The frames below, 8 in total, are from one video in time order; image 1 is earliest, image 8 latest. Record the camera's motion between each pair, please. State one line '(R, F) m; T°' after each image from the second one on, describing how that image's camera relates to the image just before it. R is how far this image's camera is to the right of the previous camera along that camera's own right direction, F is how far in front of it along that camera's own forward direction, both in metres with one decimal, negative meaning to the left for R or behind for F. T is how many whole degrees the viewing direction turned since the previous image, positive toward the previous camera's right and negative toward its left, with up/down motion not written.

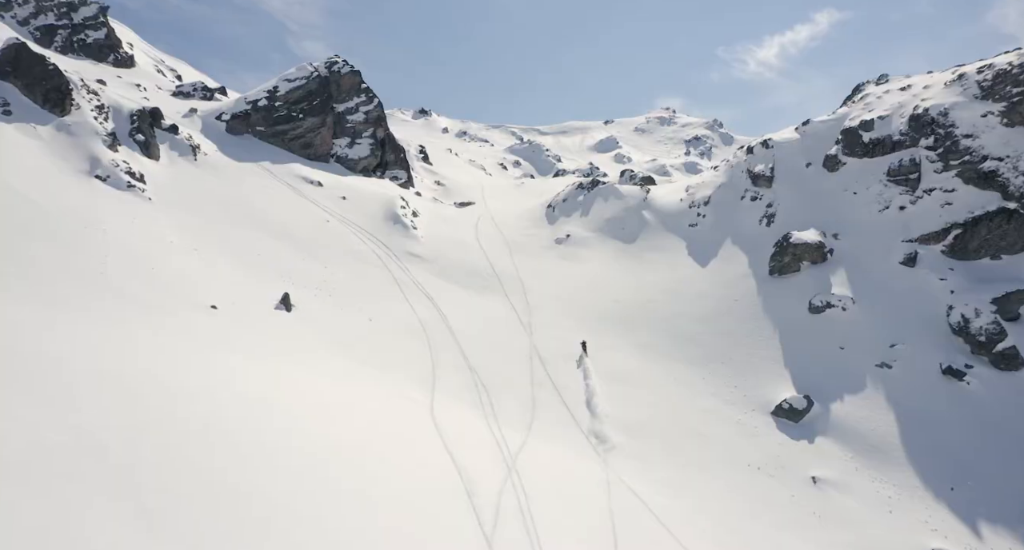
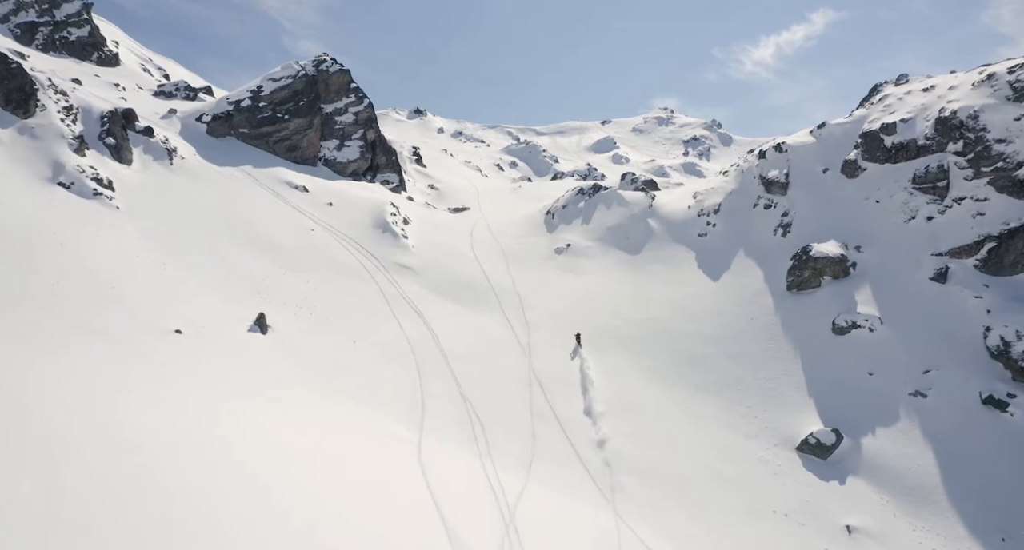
(-0.1, +4.1) m; 0°
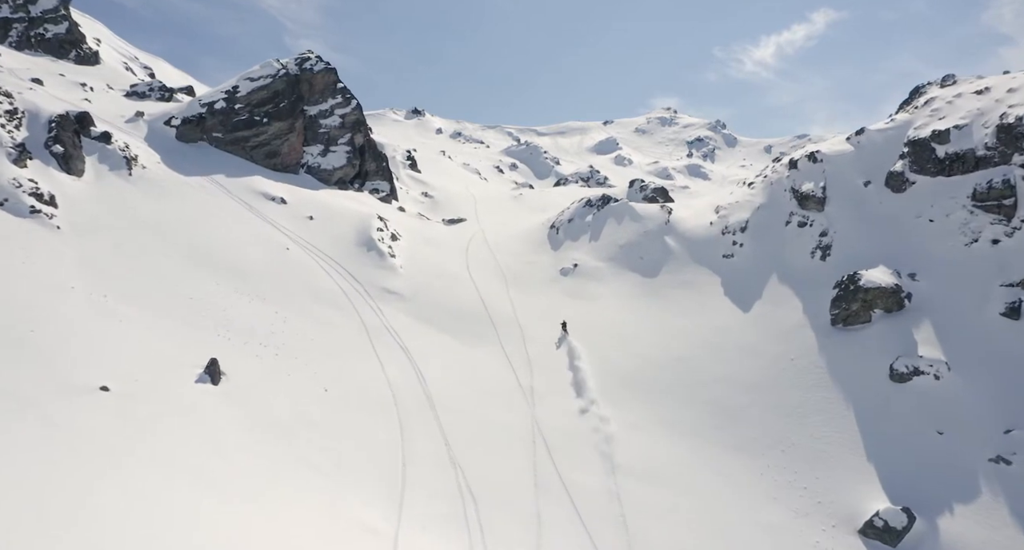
(0.0, +6.9) m; 0°
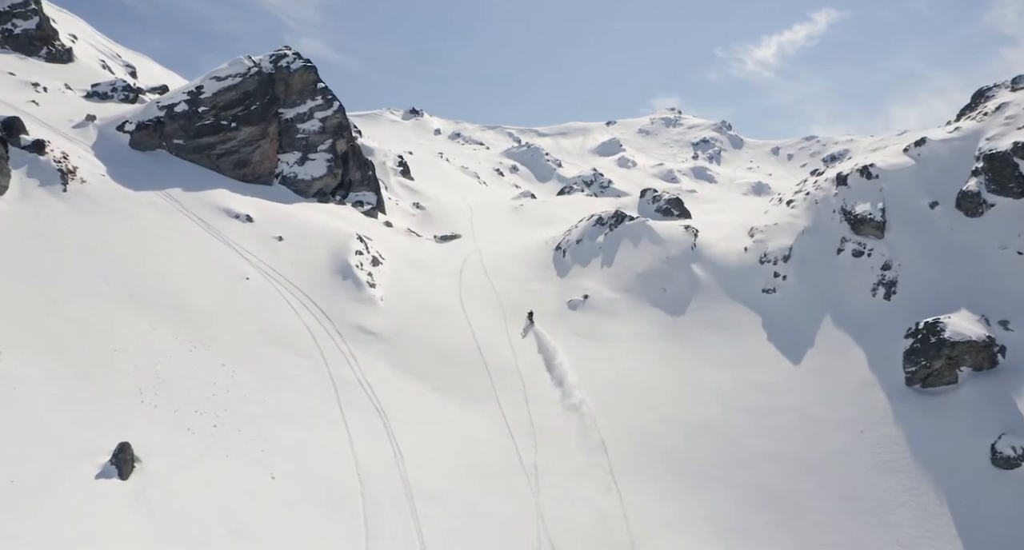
(0.0, +8.3) m; 0°
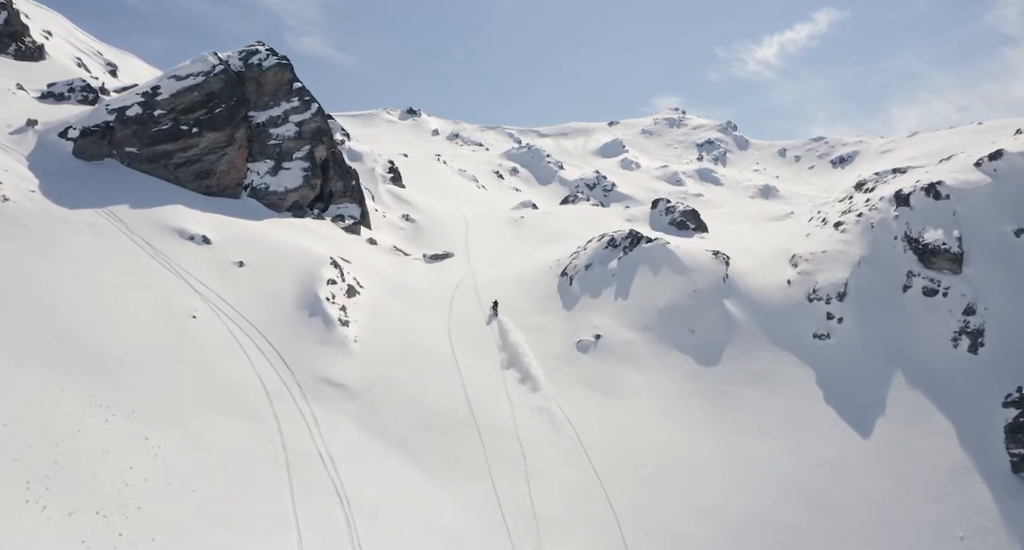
(+0.1, +7.7) m; 0°
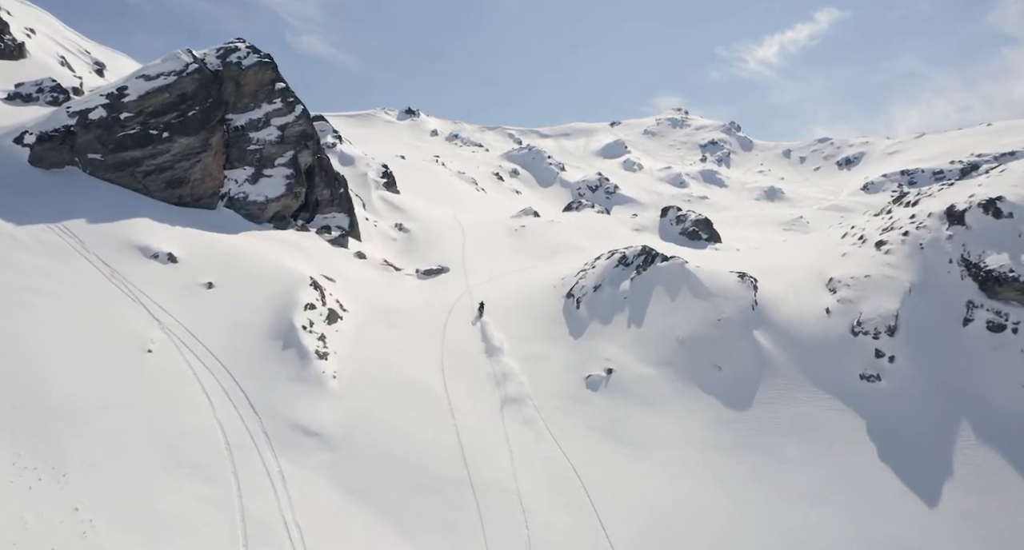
(0.0, +4.9) m; 0°
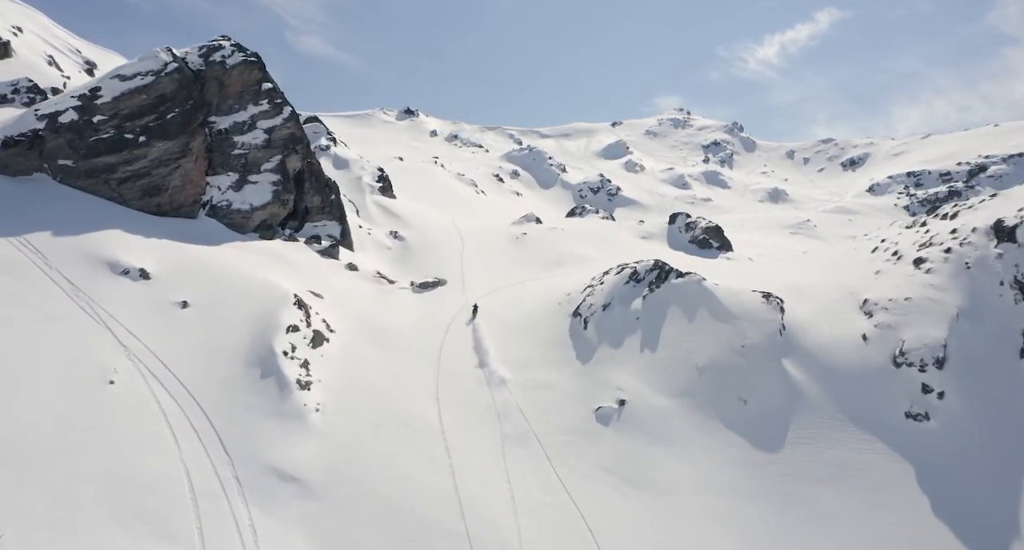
(-0.1, +3.5) m; 0°
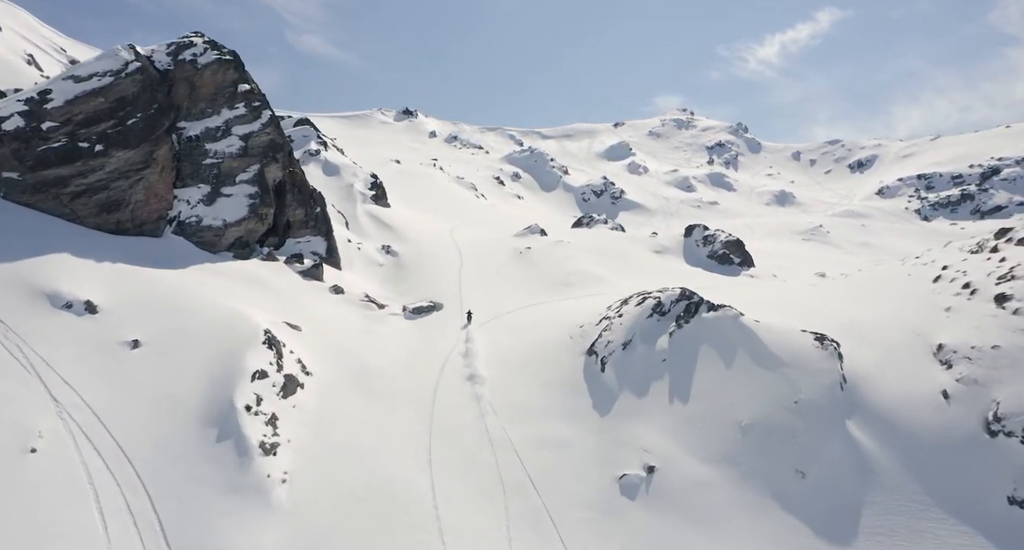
(-0.3, +5.5) m; 0°
